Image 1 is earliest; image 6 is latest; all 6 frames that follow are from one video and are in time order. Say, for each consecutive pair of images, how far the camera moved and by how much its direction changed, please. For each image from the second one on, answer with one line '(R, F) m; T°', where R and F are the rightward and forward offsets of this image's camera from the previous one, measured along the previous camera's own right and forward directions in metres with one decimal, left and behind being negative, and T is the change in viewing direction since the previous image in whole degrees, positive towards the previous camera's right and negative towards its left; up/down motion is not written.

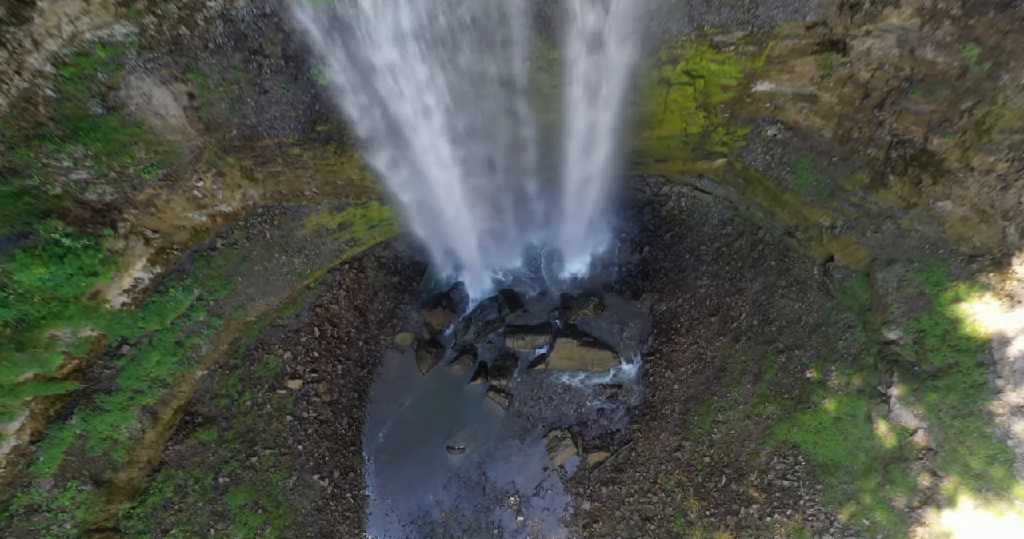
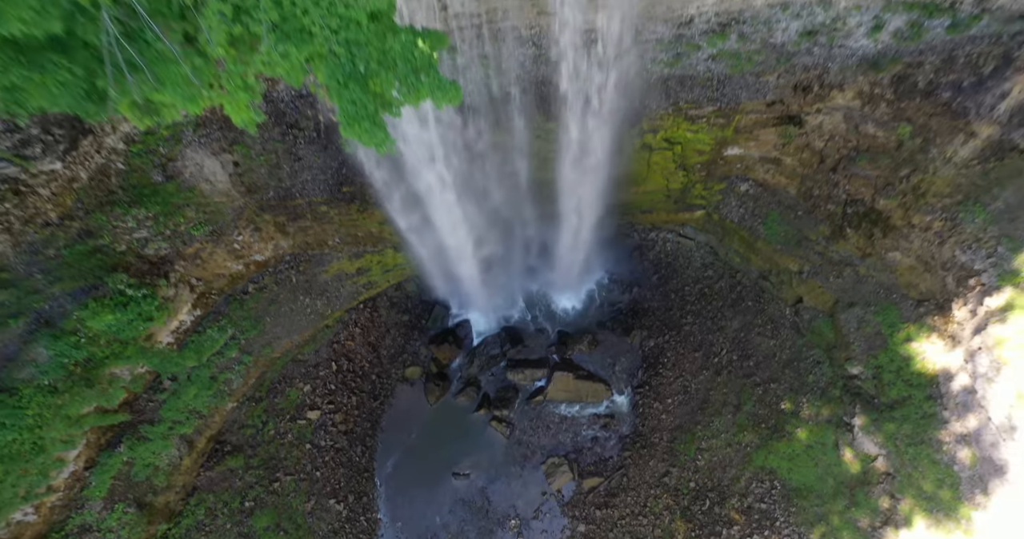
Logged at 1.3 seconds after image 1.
(0.0, -1.1) m; 0°
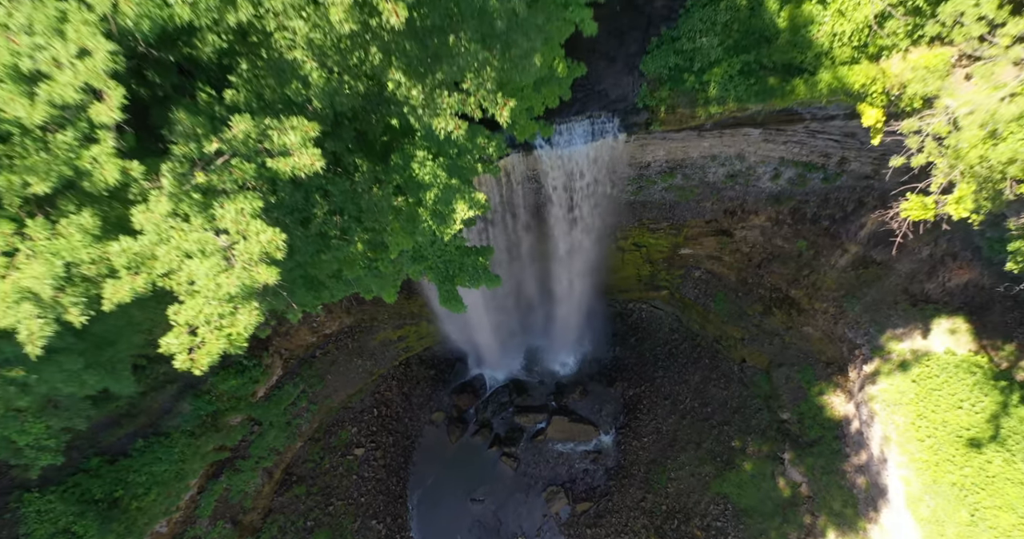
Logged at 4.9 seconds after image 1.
(-0.3, -3.2) m; 0°
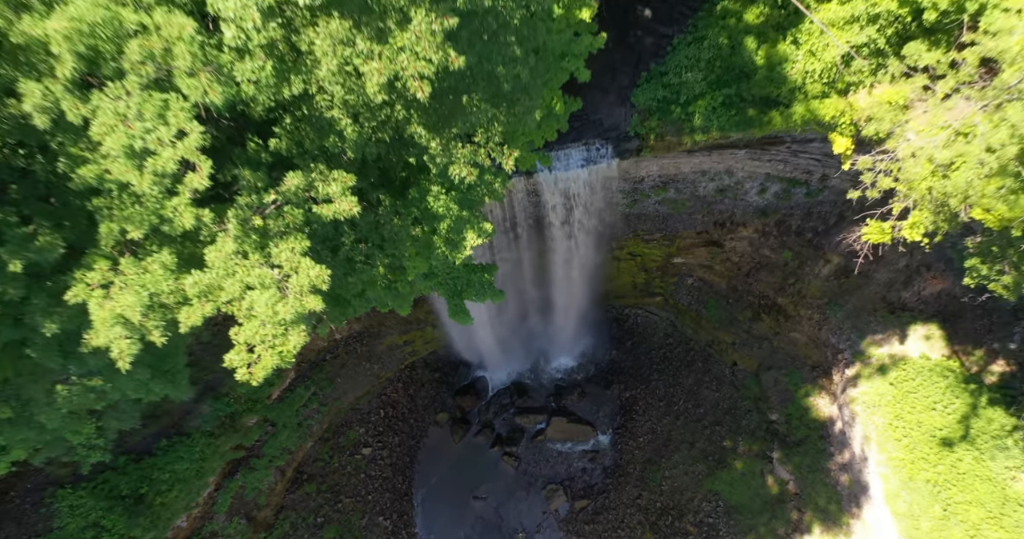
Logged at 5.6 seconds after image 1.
(0.0, -0.7) m; 0°
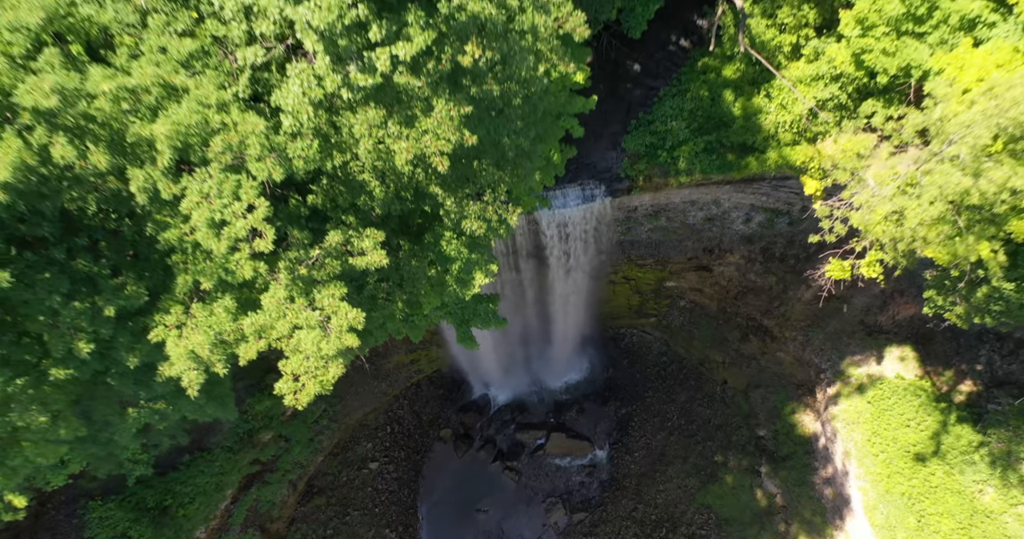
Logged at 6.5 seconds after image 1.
(0.0, -0.8) m; 0°
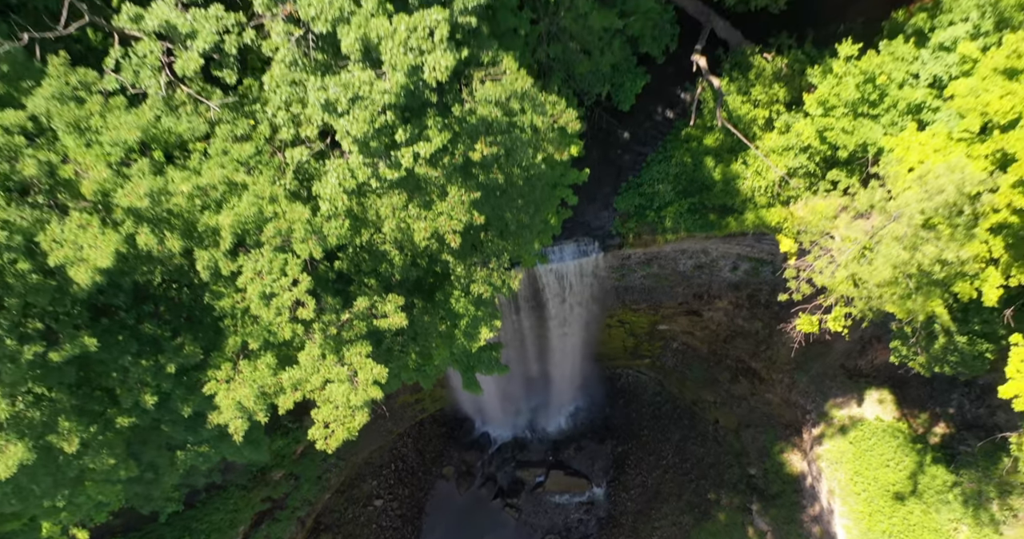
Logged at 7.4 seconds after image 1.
(0.0, -0.8) m; 0°
